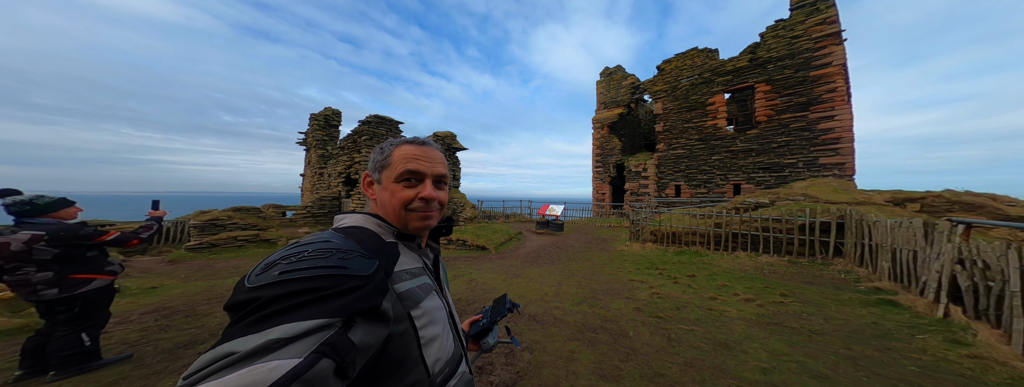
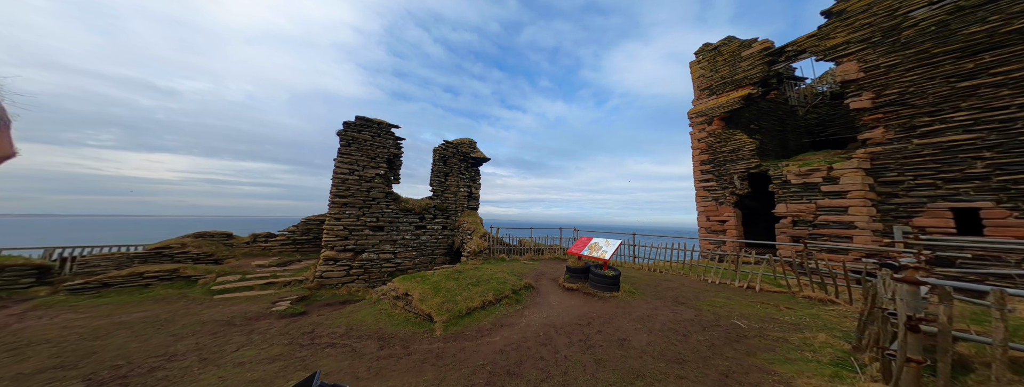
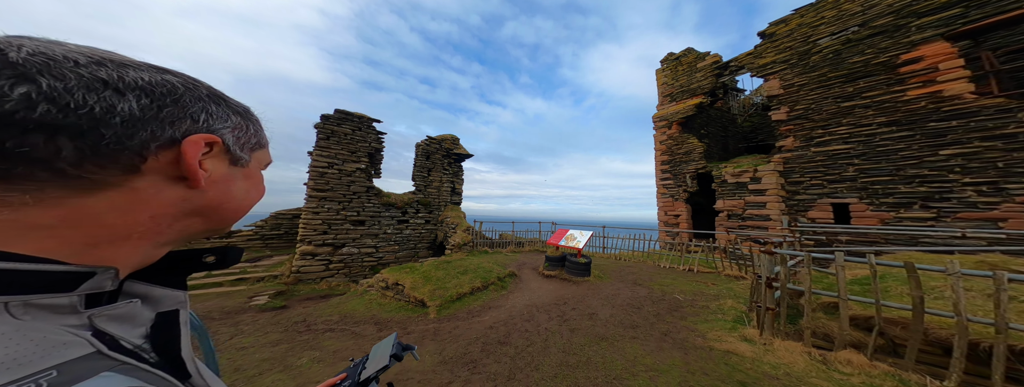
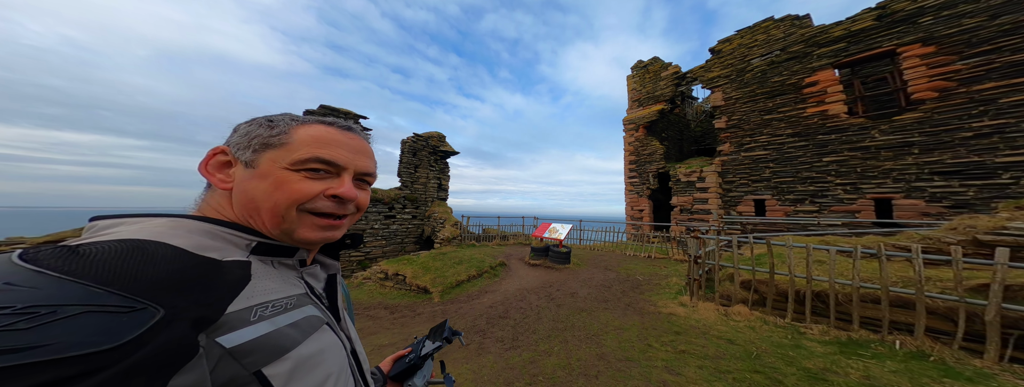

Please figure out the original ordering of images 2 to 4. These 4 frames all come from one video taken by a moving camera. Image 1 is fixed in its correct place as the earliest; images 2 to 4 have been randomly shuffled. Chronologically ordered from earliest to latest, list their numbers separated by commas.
4, 3, 2
